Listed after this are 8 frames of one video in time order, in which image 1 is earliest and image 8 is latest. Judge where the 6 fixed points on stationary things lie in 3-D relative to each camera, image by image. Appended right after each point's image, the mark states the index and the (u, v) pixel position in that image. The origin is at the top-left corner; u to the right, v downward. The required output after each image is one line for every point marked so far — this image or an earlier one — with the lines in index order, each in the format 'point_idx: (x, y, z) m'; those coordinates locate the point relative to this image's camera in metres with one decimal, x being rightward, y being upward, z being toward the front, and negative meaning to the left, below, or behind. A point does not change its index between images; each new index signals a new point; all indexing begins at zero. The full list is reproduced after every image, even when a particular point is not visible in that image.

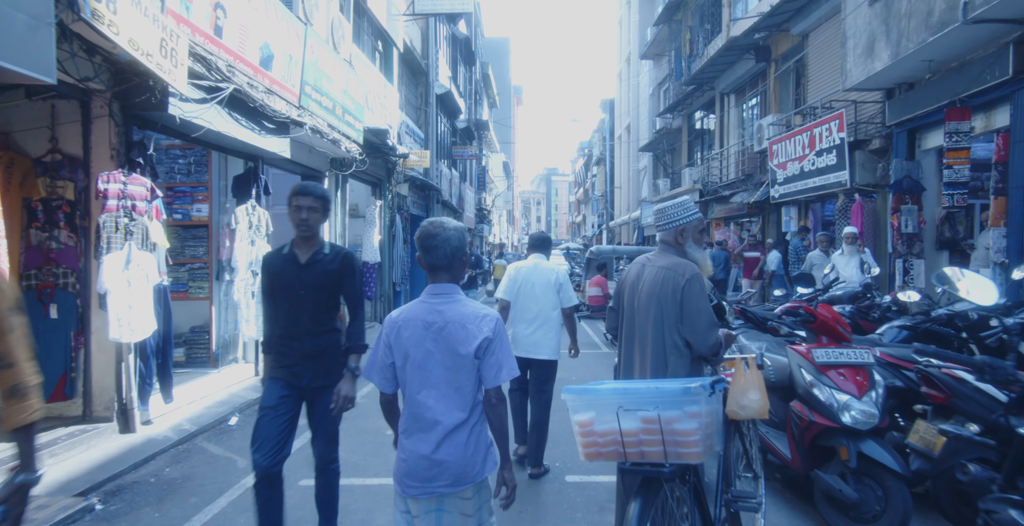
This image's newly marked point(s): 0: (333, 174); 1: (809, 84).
0: (-2.9, +1.5, +11.8) m
1: (+6.2, +3.7, +14.9) m
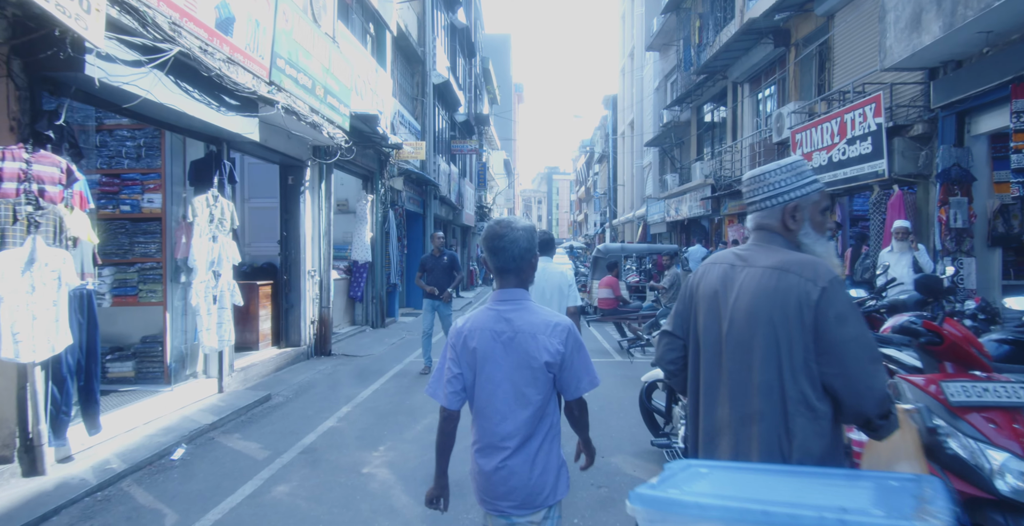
0: (-2.9, +1.5, +10.6) m
1: (+6.2, +3.8, +13.8) m
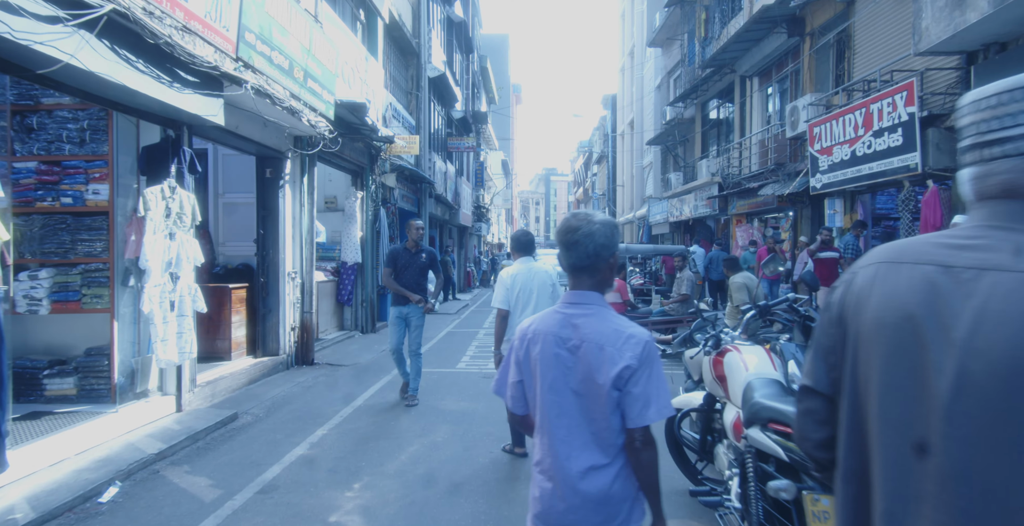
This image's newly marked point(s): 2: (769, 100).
0: (-2.9, +1.5, +9.7) m
1: (+6.2, +3.7, +12.9) m
2: (+6.5, +4.1, +18.1) m
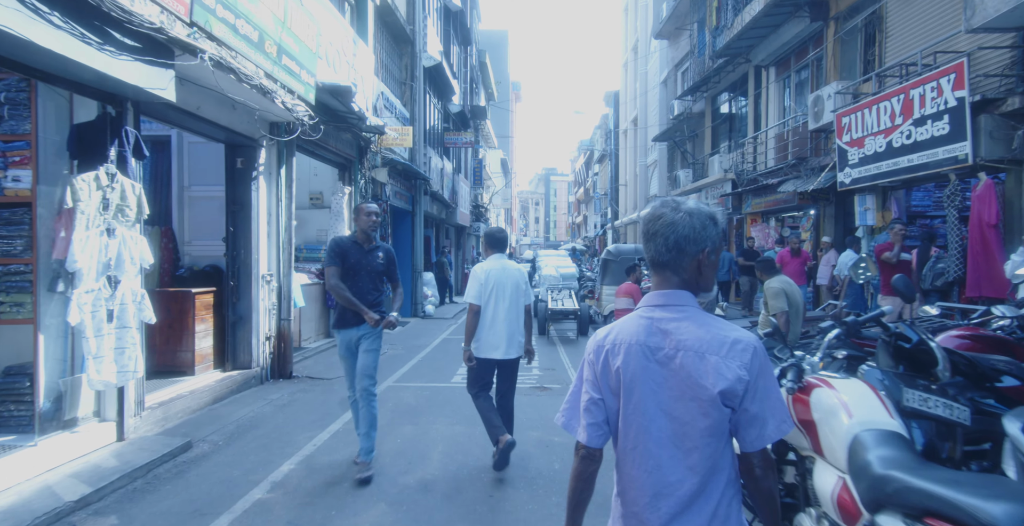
0: (-2.9, +1.4, +8.7) m
1: (+6.2, +3.7, +11.9) m
2: (+6.5, +4.1, +17.0) m
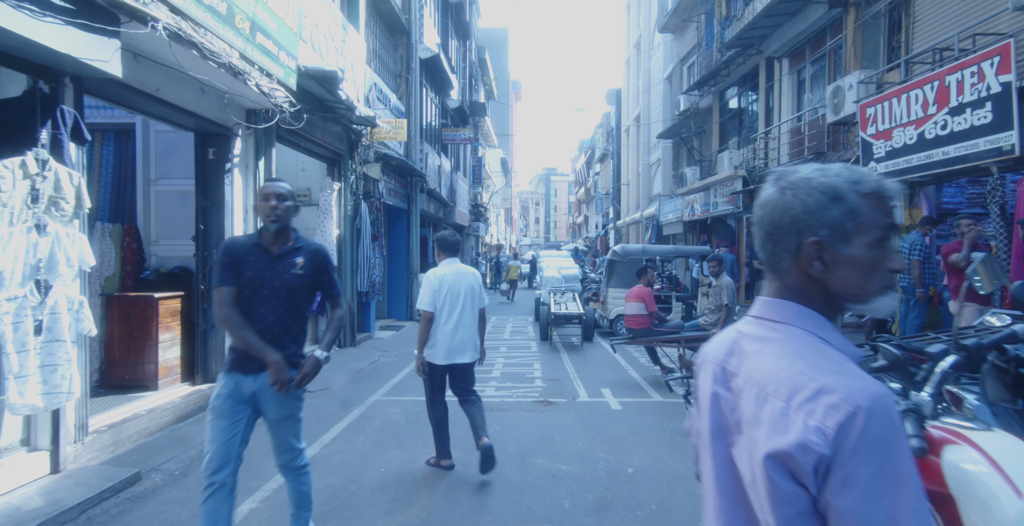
0: (-2.9, +1.4, +7.9) m
1: (+6.2, +3.7, +11.1) m
2: (+6.5, +4.1, +16.2) m
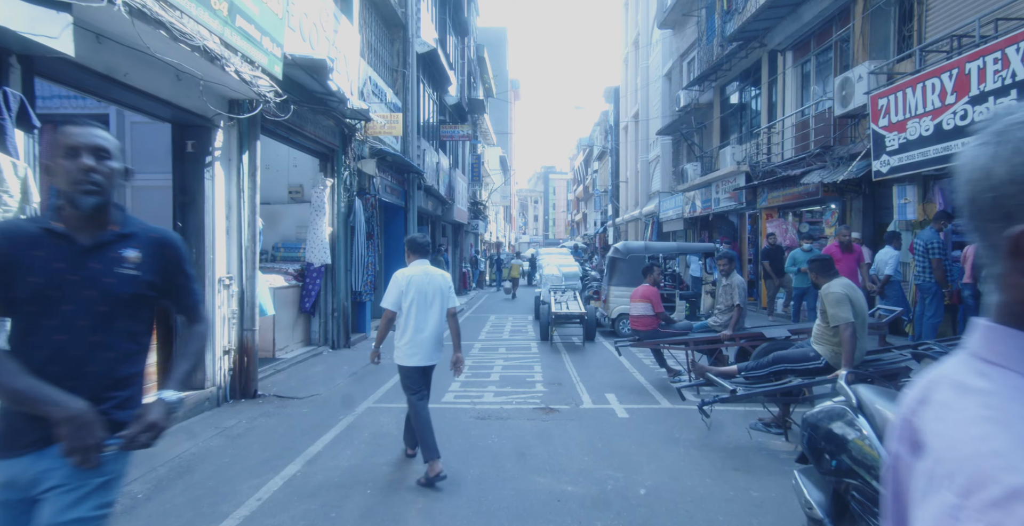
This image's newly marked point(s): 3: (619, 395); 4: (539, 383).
0: (-2.9, +1.4, +7.4) m
1: (+6.2, +3.7, +10.6) m
2: (+6.5, +4.1, +15.8) m
3: (+1.2, -1.5, +8.1) m
4: (+0.3, -1.5, +8.9) m
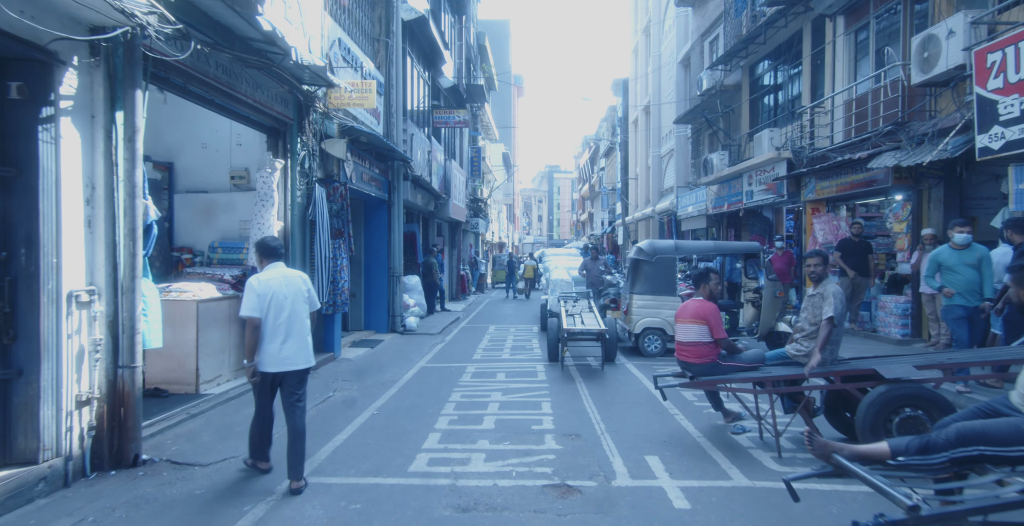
0: (-2.9, +1.4, +5.0) m
1: (+6.2, +3.7, +8.2) m
2: (+6.5, +4.1, +13.3) m
3: (+1.2, -1.5, +5.7) m
4: (+0.3, -1.5, +6.4) m
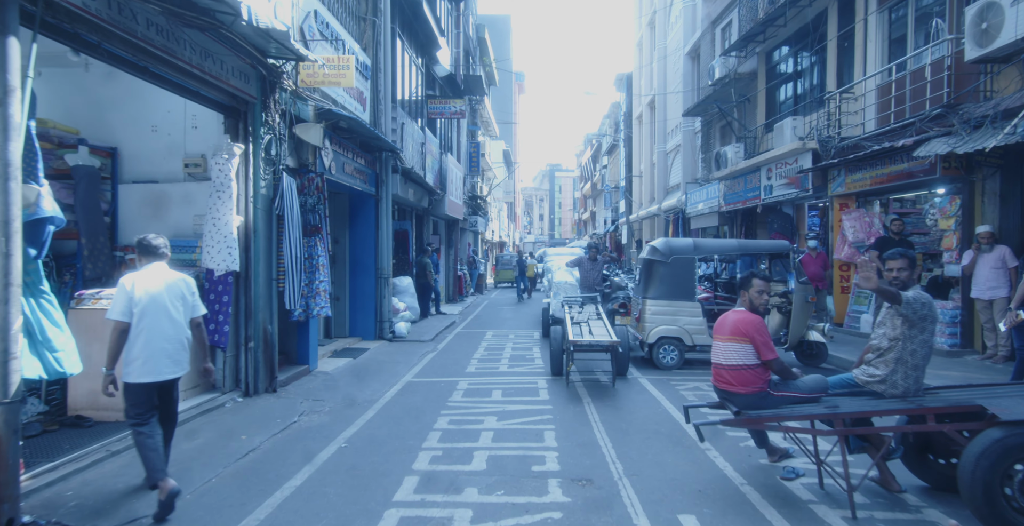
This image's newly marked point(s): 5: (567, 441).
0: (-2.9, +1.4, +3.7) m
1: (+6.2, +3.7, +6.9) m
2: (+6.5, +4.1, +12.1) m
3: (+1.2, -1.6, +4.4) m
4: (+0.3, -1.6, +5.2) m
5: (+0.5, -1.5, +6.2) m
